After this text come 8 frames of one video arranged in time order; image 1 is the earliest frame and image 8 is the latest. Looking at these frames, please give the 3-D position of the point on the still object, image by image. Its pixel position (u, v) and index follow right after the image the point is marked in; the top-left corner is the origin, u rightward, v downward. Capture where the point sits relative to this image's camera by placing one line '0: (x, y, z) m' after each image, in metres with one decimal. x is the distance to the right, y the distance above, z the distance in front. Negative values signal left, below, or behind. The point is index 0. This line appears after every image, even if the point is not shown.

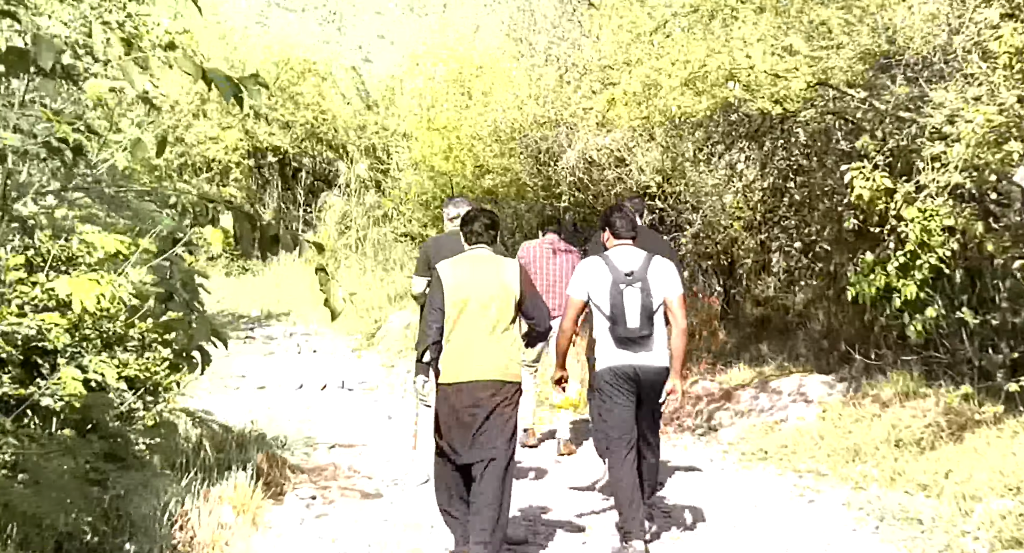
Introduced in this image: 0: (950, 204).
0: (+6.0, +1.0, +8.4) m
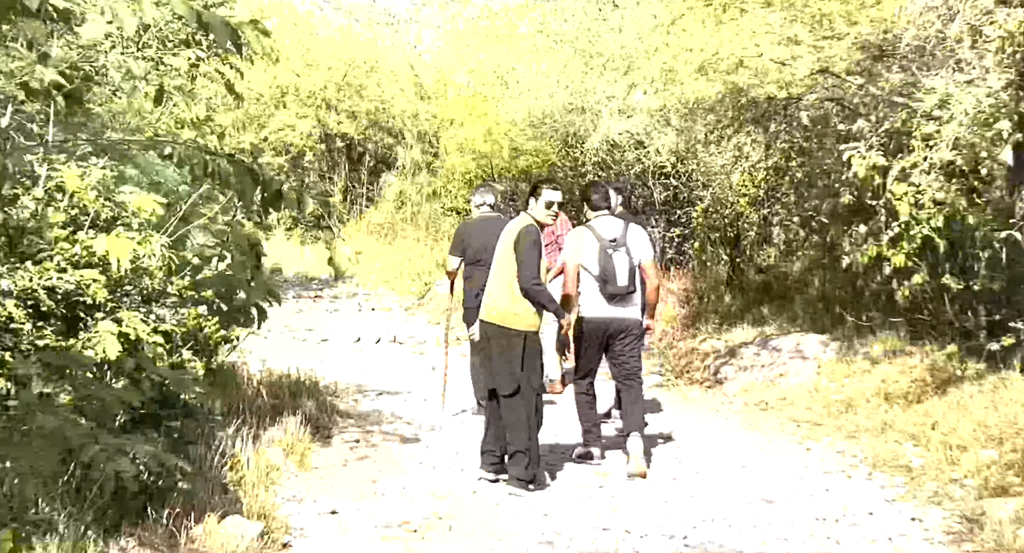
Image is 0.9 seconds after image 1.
0: (+6.5, +1.5, +9.3) m
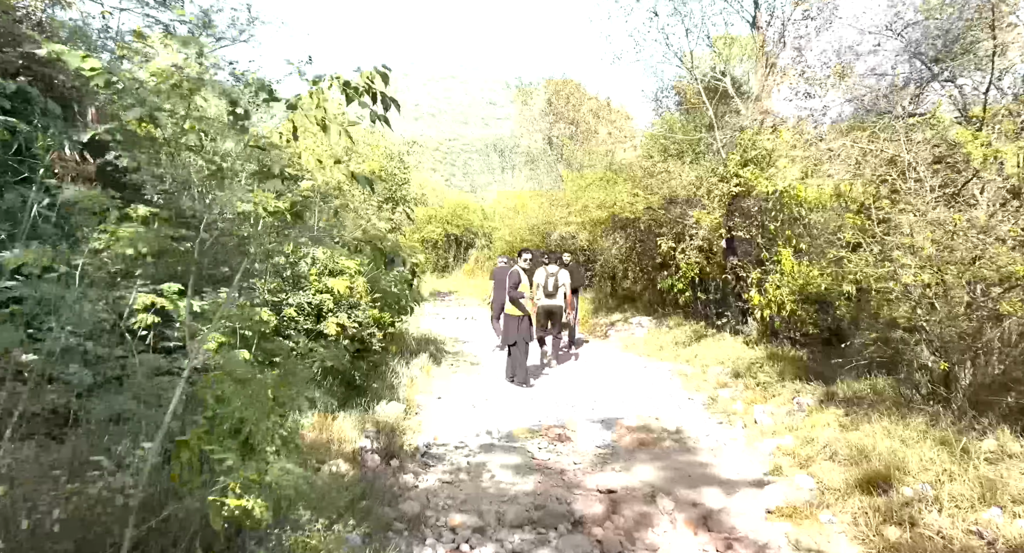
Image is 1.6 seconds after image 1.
0: (+6.4, +1.0, +7.7) m
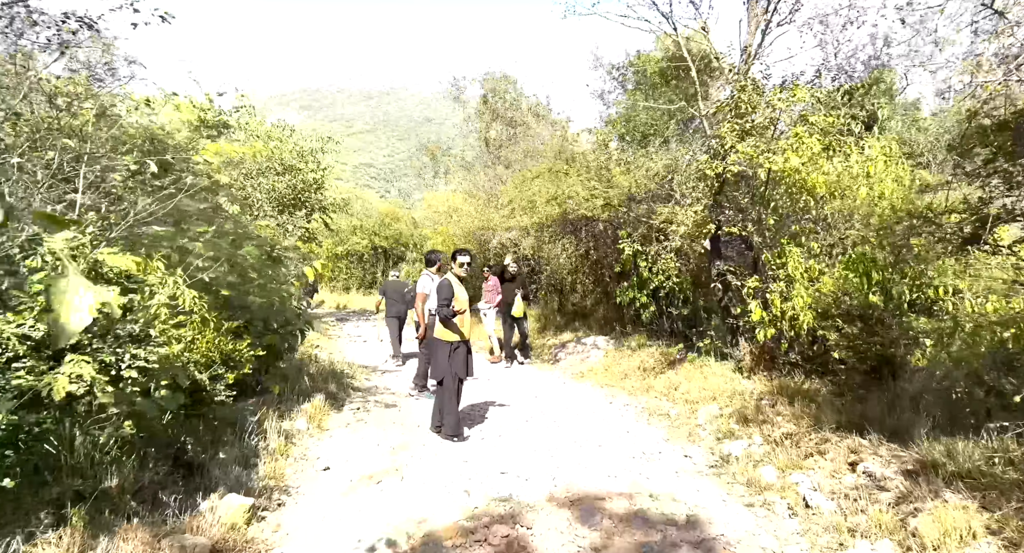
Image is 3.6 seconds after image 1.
0: (+5.7, +1.0, +5.8) m
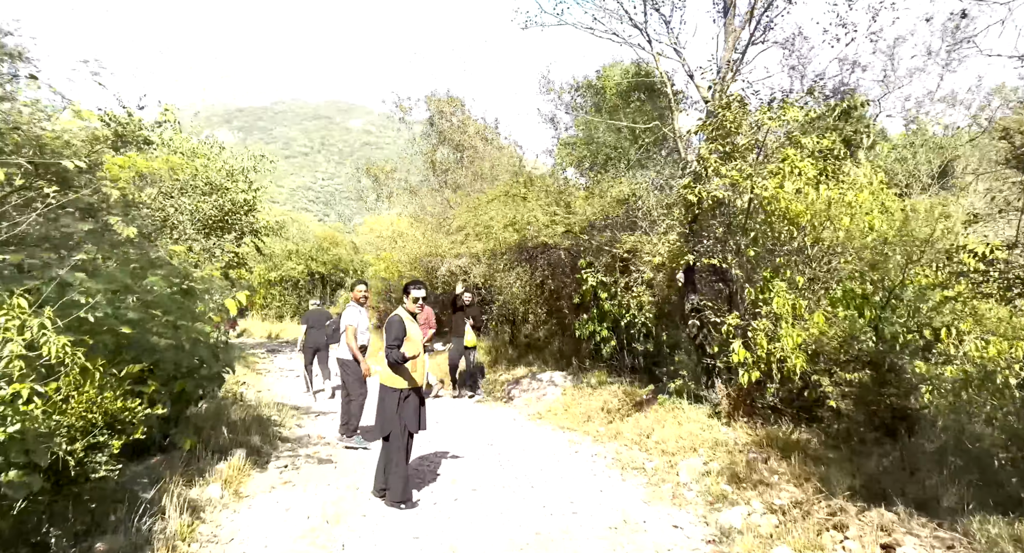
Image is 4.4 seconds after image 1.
0: (+5.4, +0.6, +5.5) m
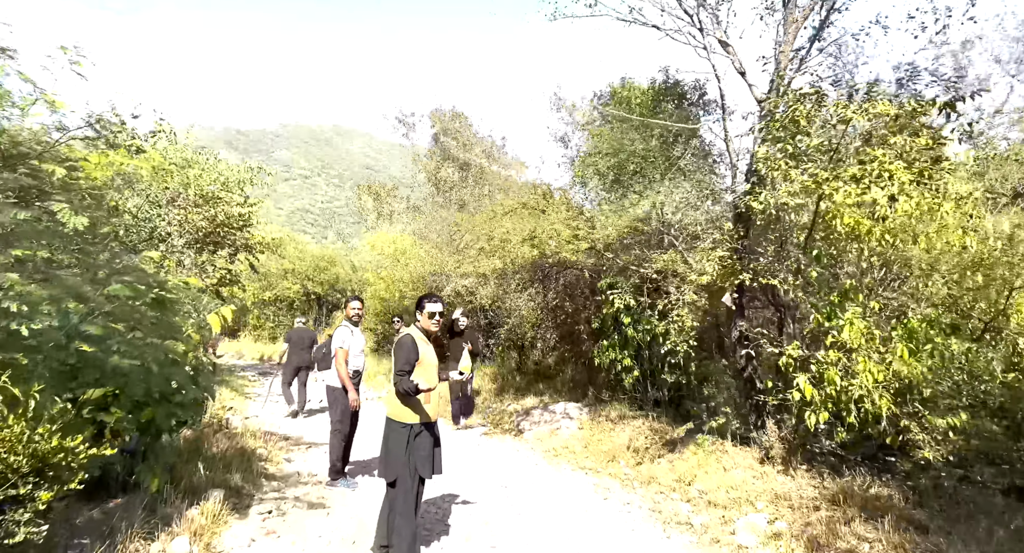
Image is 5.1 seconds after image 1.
0: (+5.6, +0.4, +4.7) m
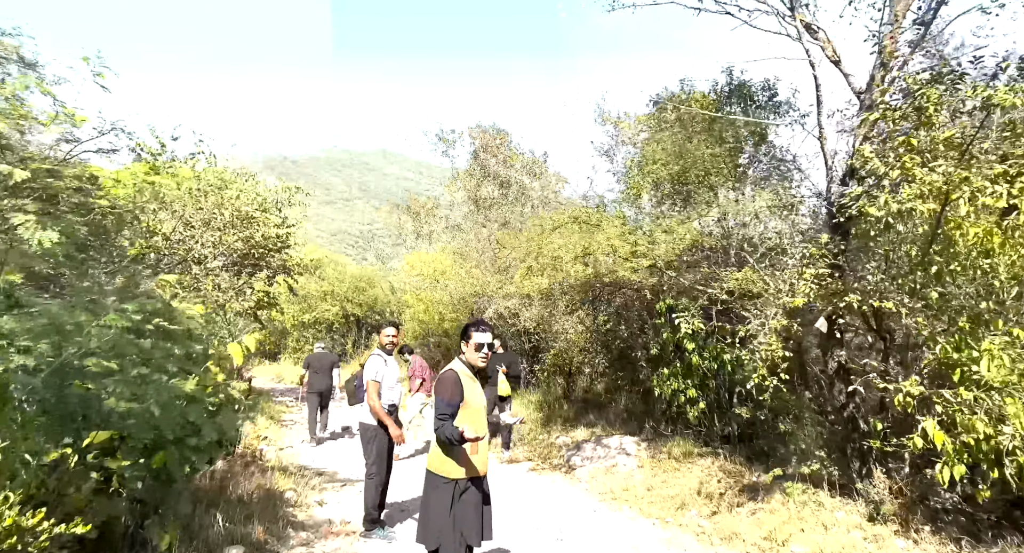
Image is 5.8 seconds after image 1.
0: (+6.0, +0.3, +3.5) m
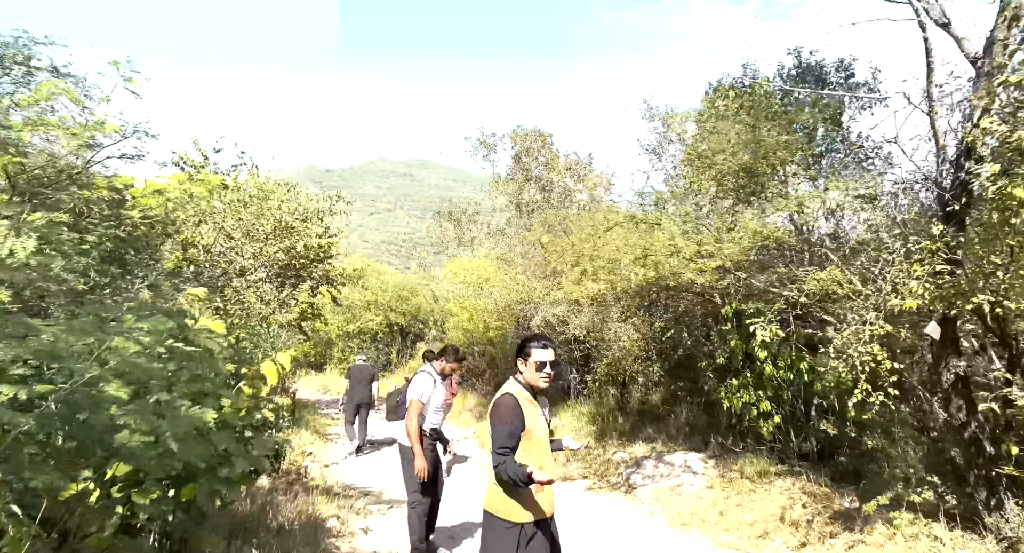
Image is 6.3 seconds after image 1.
0: (+6.4, +0.4, +2.5) m
